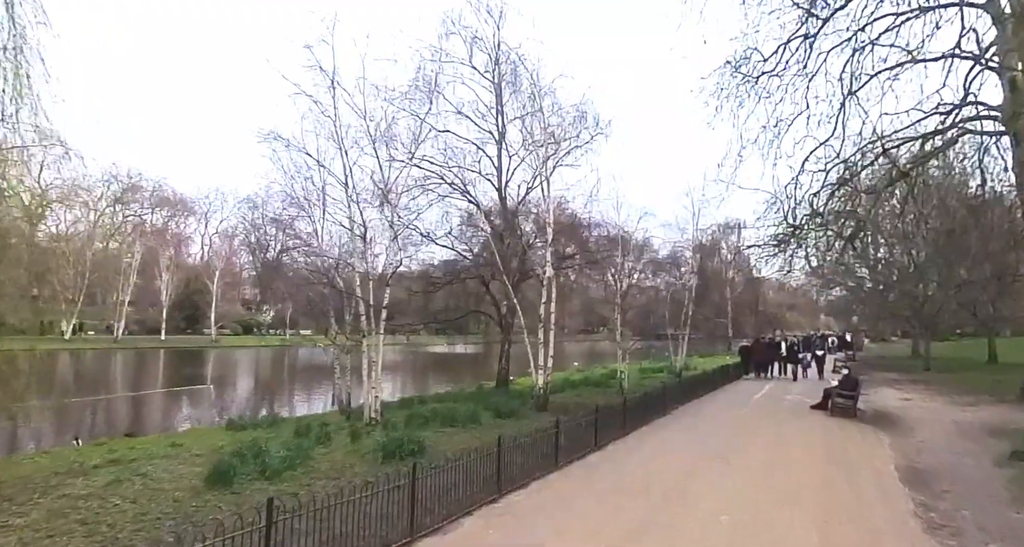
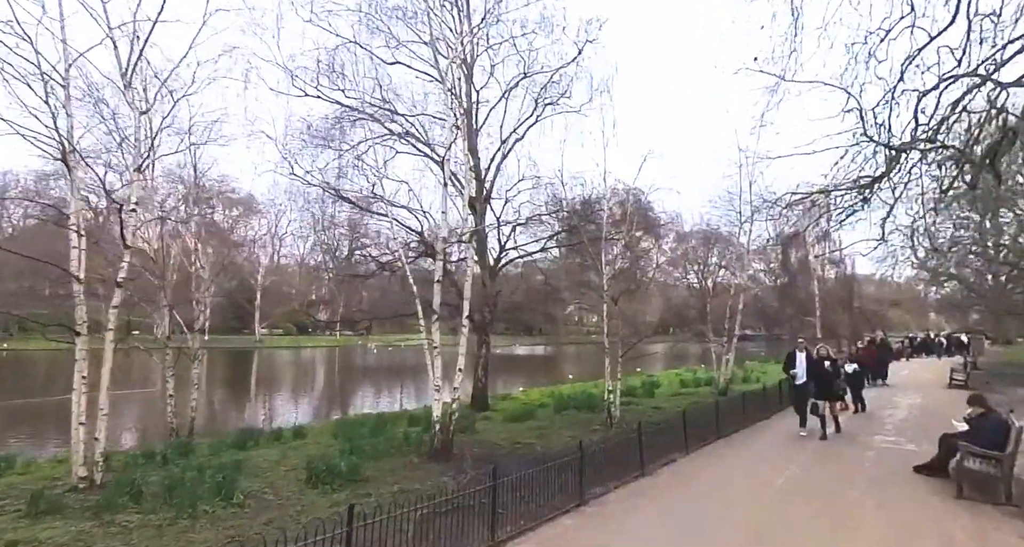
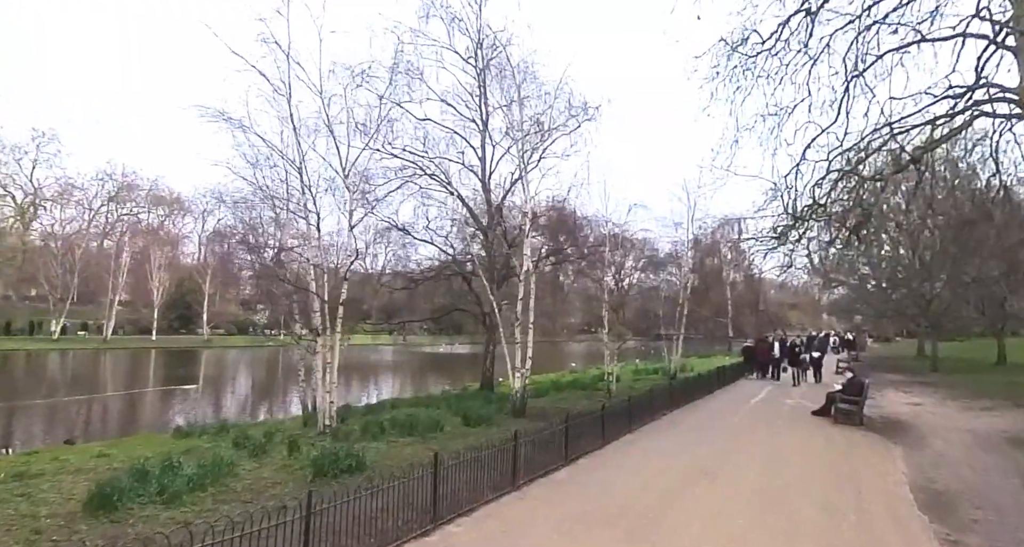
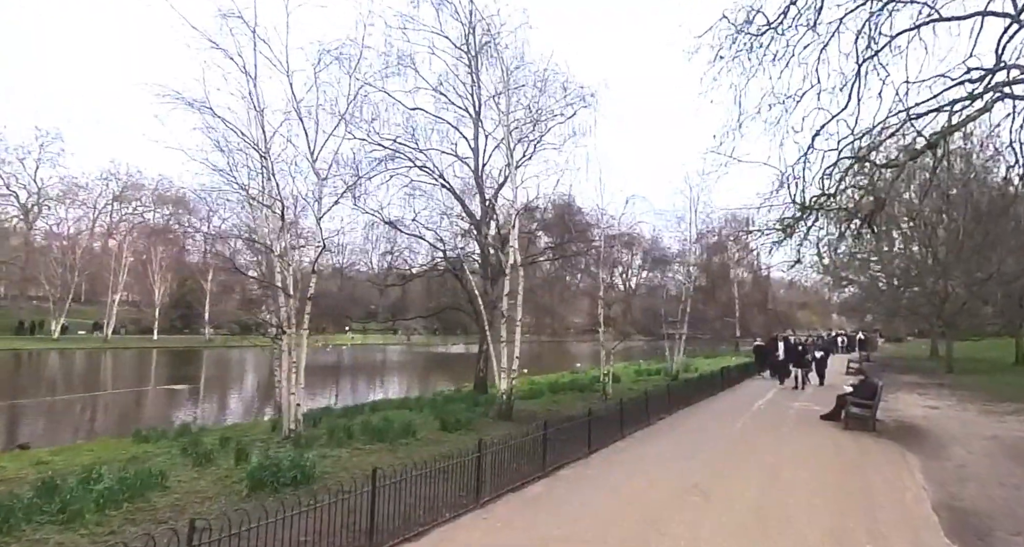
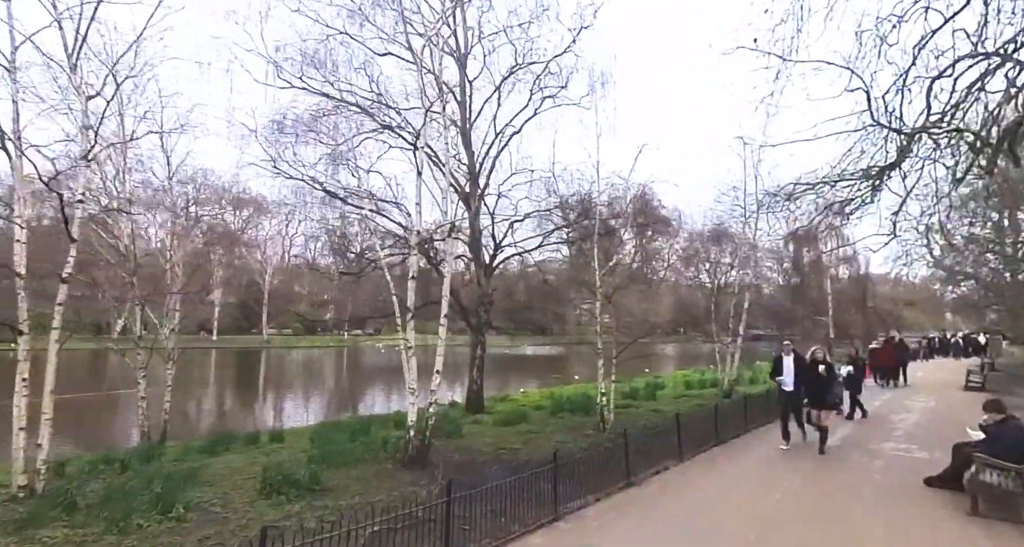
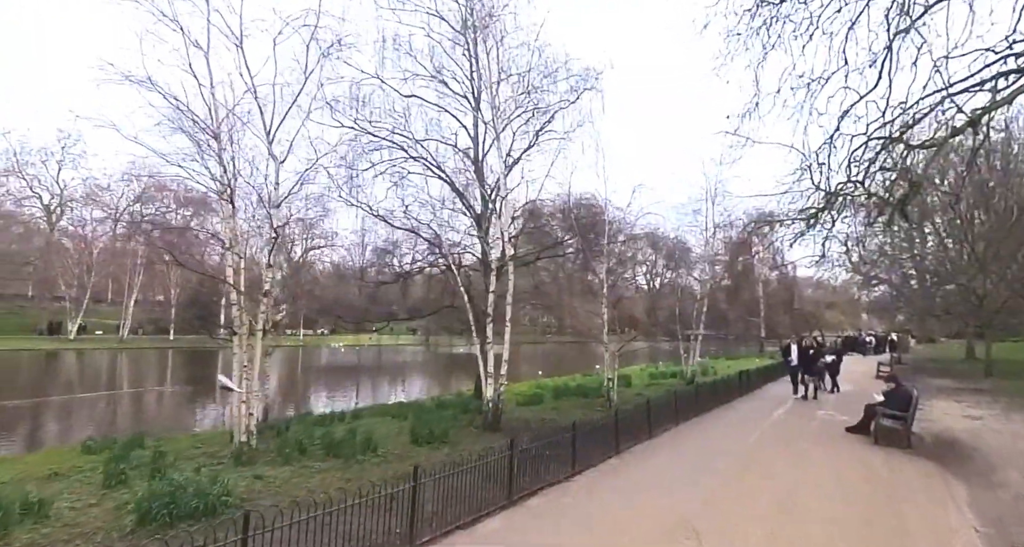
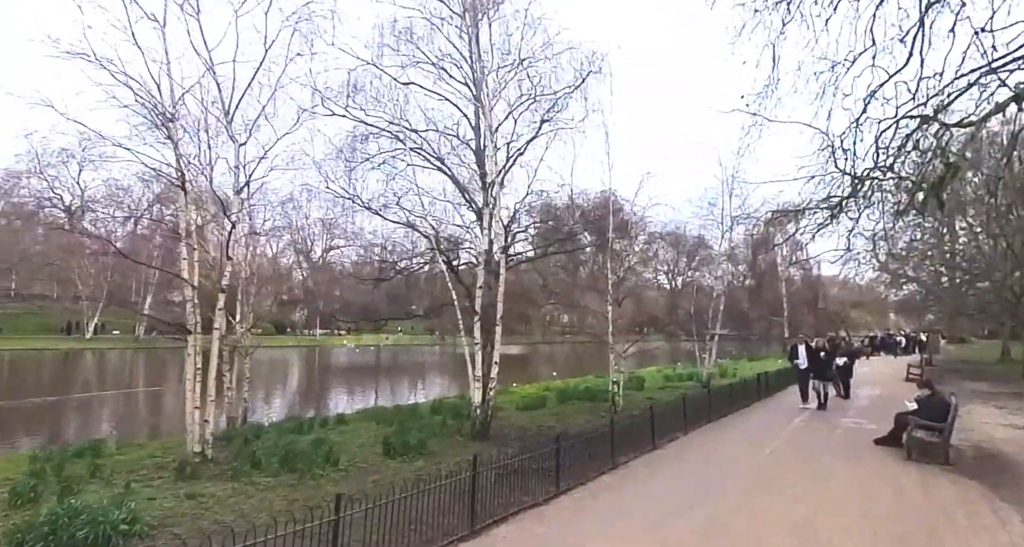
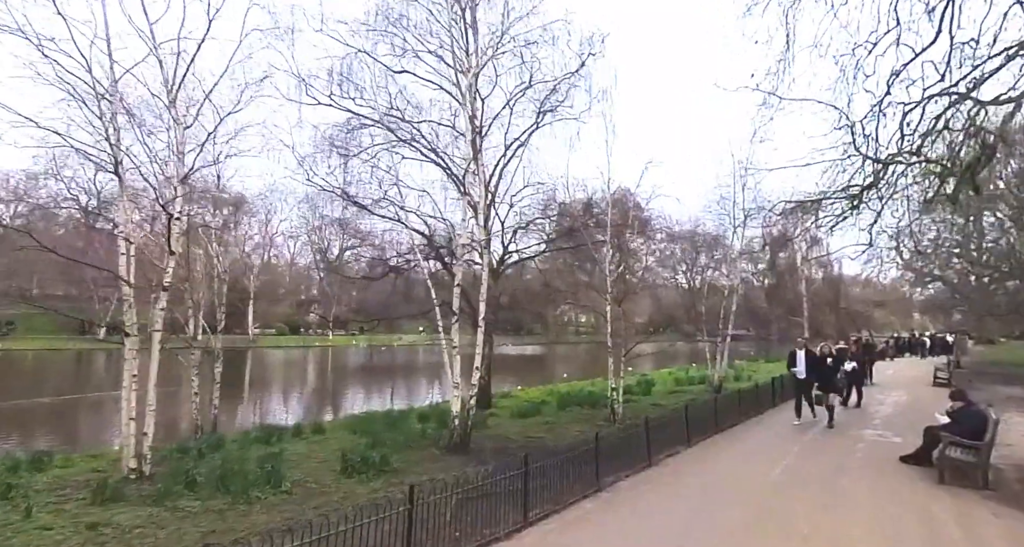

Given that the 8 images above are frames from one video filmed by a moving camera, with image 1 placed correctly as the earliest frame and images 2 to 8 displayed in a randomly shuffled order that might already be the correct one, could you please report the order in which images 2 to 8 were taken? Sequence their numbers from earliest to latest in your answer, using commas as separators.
3, 4, 6, 7, 8, 2, 5
